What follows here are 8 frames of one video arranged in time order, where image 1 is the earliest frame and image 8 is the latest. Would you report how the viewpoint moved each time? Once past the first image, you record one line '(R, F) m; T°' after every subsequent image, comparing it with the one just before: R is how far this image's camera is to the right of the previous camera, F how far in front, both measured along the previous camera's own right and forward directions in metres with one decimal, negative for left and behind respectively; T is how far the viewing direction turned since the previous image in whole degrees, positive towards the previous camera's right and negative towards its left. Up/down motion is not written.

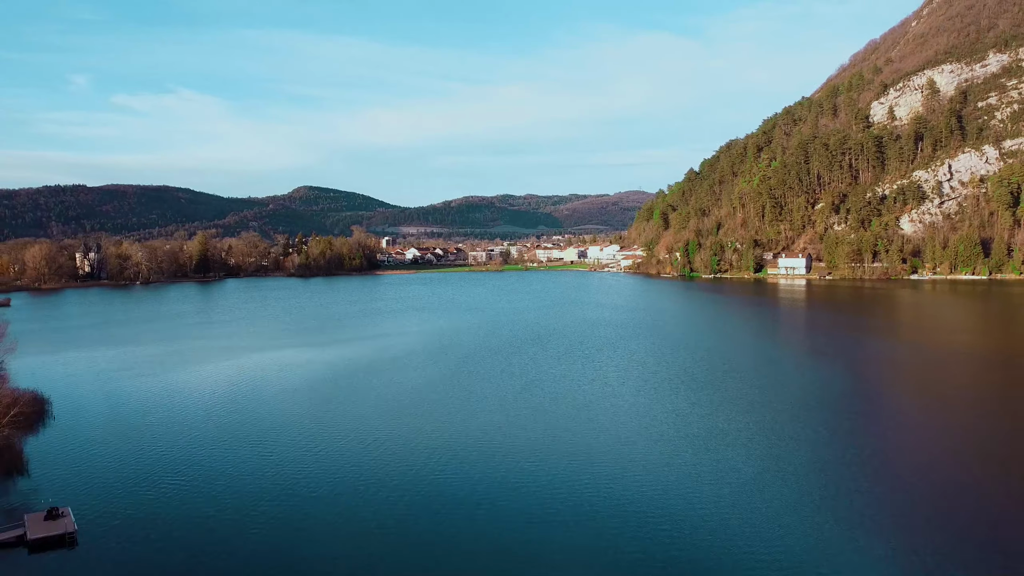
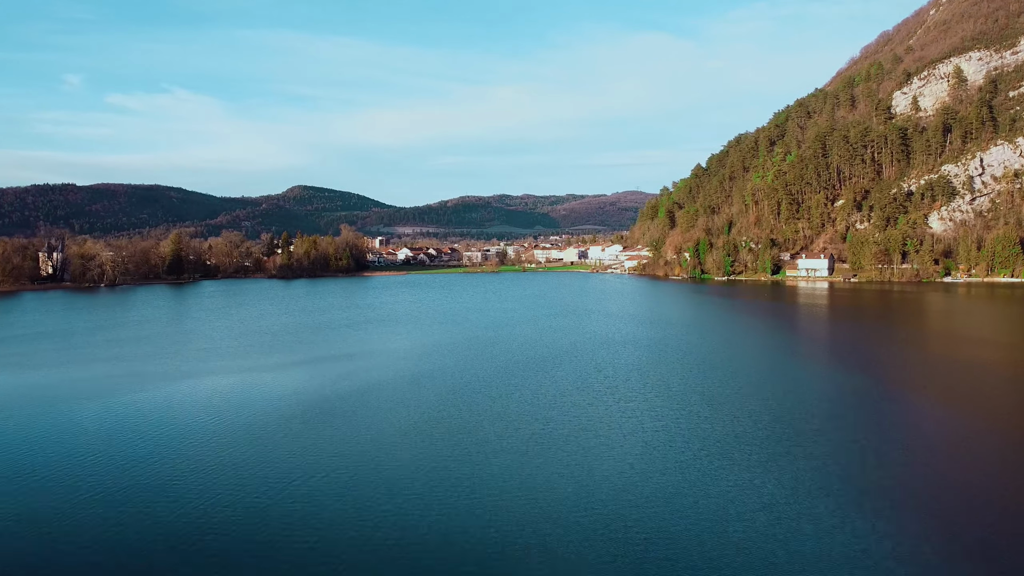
(0.0, +2.6) m; 0°
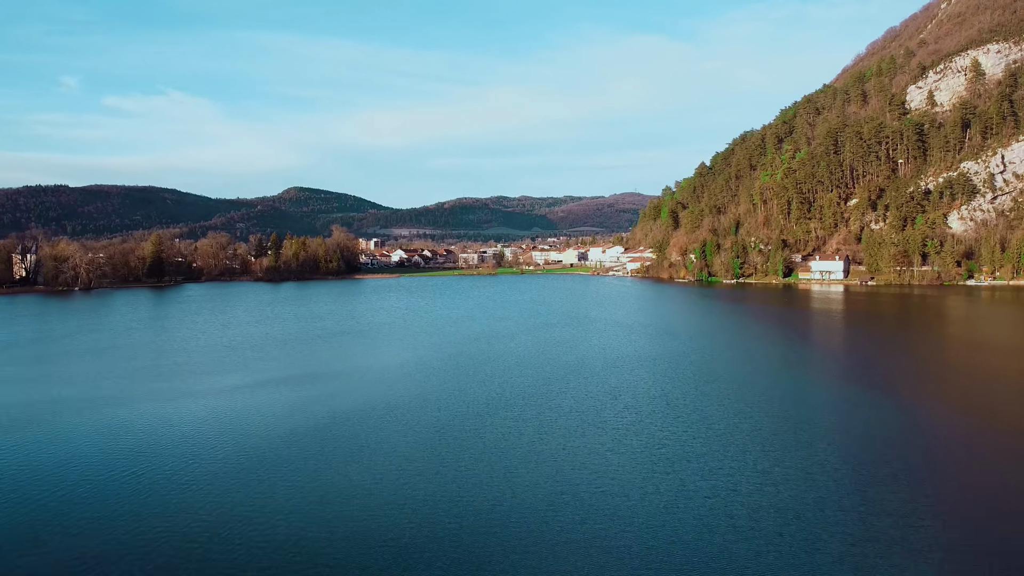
(0.0, +1.6) m; 0°
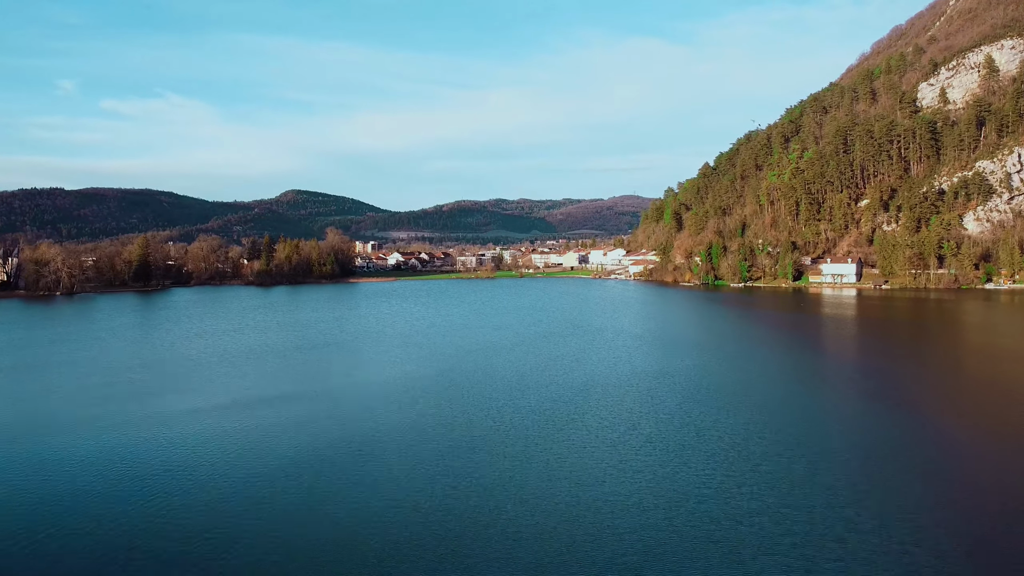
(0.0, +1.1) m; 0°
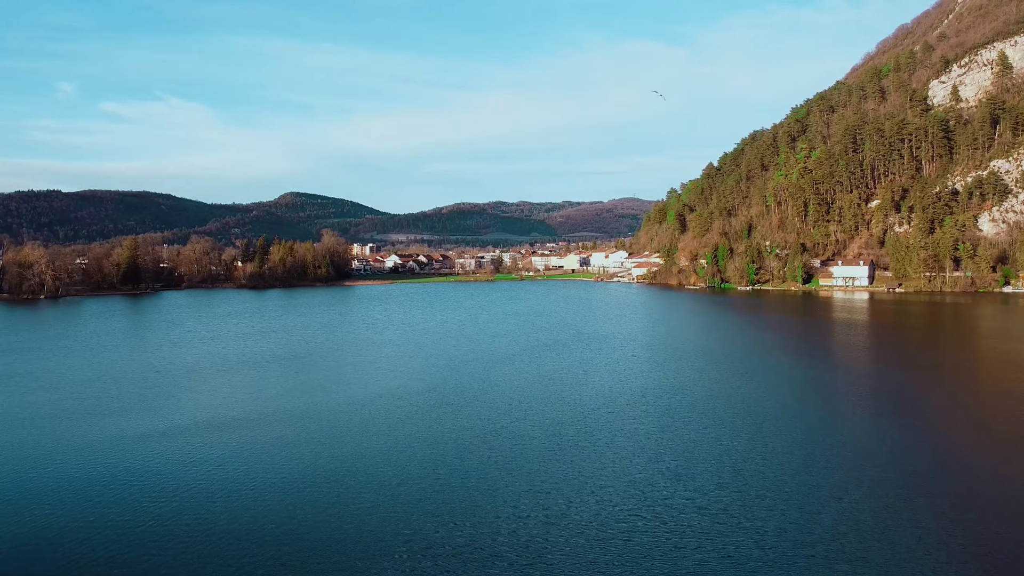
(0.0, +0.9) m; 0°
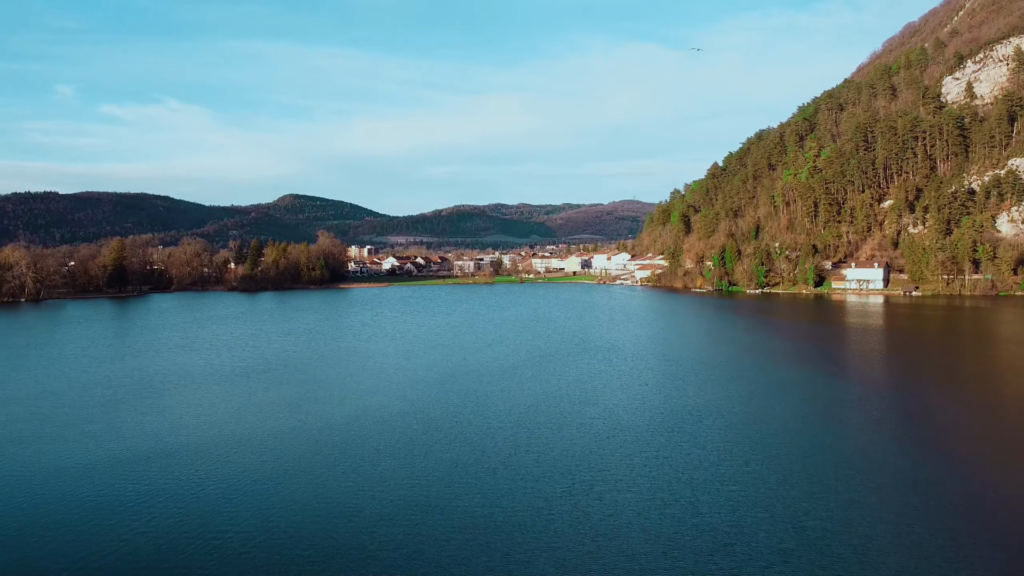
(0.0, +1.1) m; 0°
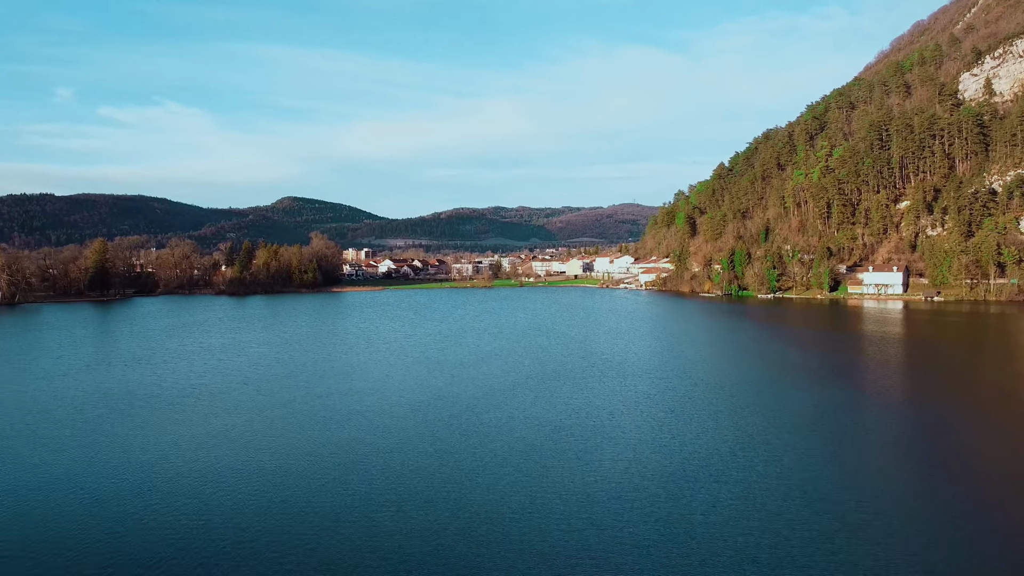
(0.0, +1.3) m; 0°
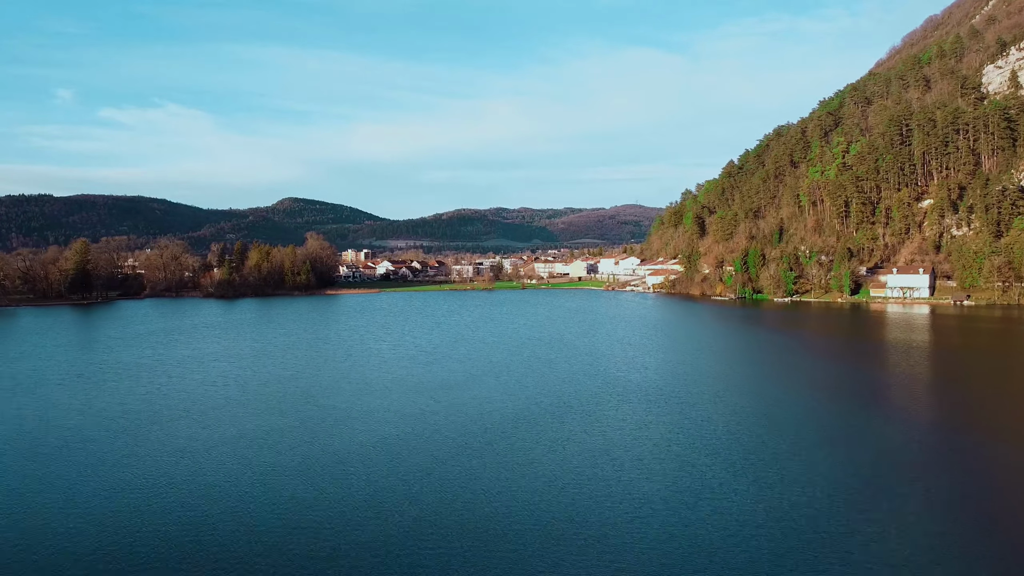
(0.0, +1.4) m; 0°
